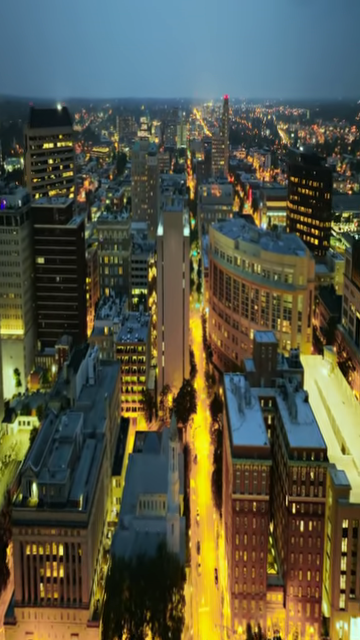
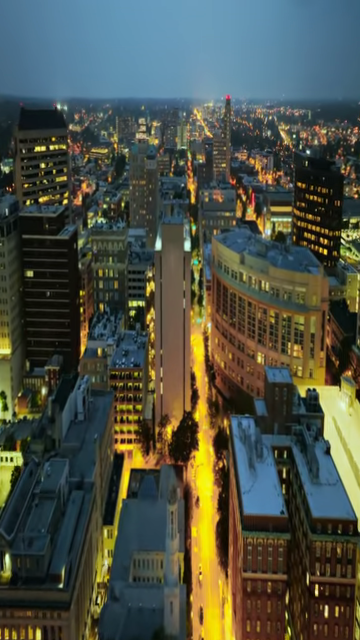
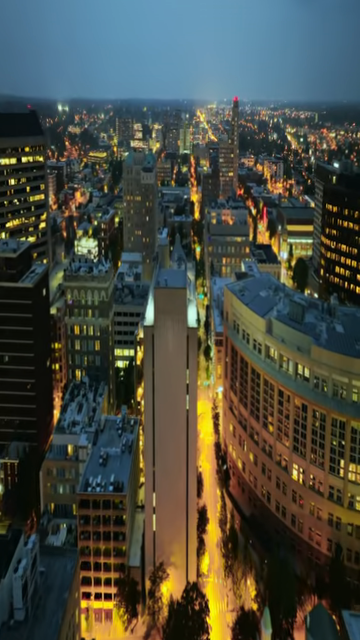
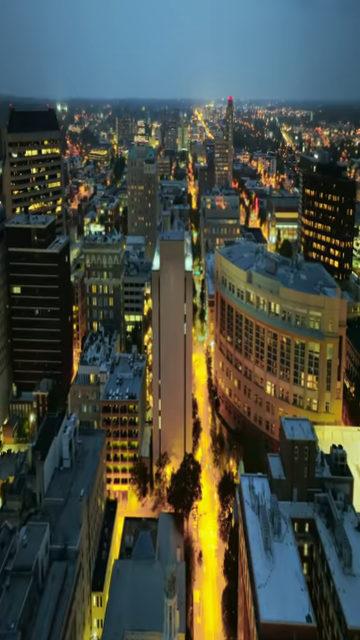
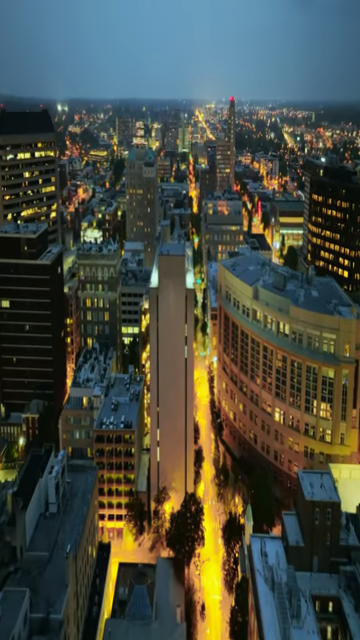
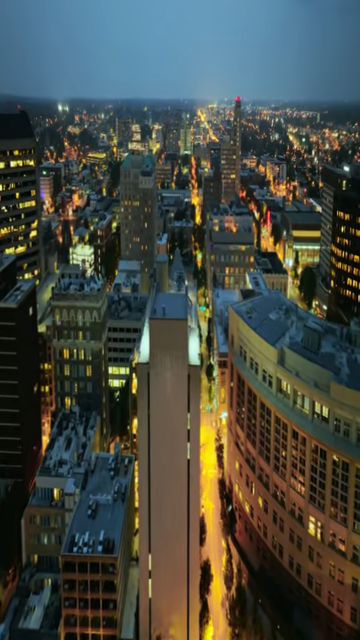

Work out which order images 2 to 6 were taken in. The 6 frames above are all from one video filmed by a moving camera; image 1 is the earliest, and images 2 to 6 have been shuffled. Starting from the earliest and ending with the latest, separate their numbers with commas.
2, 4, 5, 3, 6
